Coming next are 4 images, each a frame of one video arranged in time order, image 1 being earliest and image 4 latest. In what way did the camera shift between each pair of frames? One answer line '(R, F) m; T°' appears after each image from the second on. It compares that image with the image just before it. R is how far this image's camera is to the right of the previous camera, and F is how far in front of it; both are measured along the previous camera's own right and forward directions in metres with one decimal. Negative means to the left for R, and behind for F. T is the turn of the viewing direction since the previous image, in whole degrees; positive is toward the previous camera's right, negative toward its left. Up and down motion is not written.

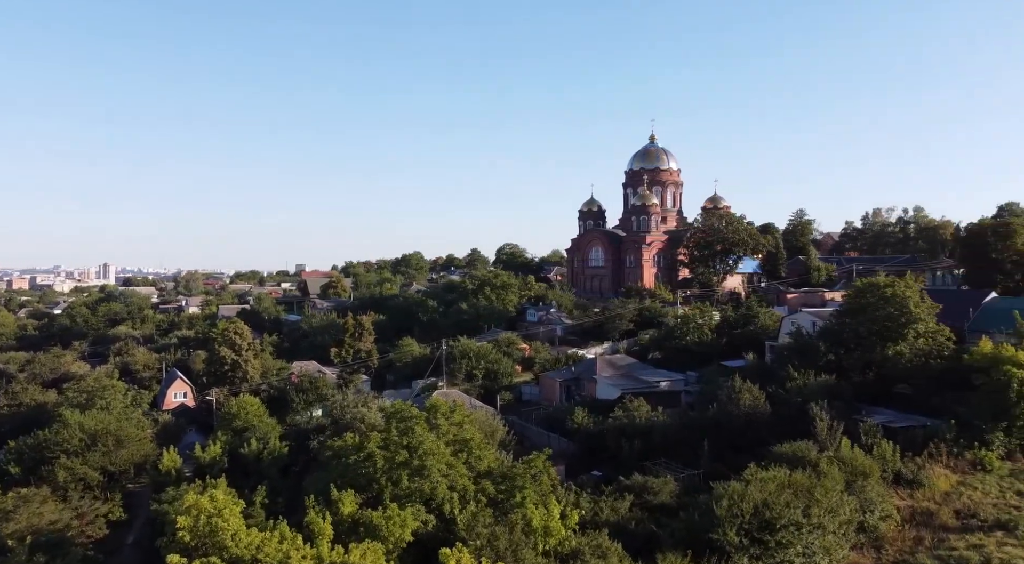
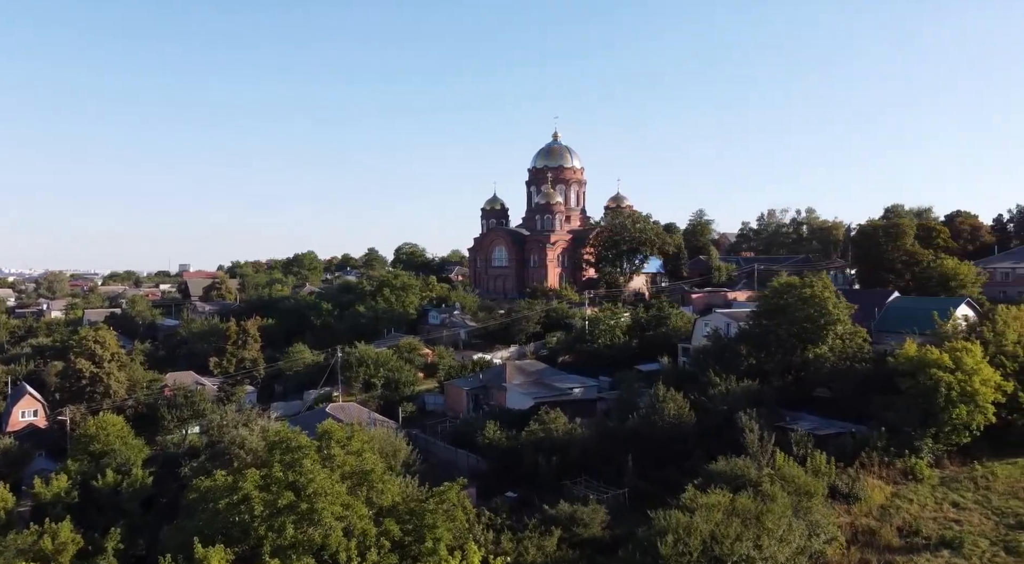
(-0.2, +2.1) m; +7°
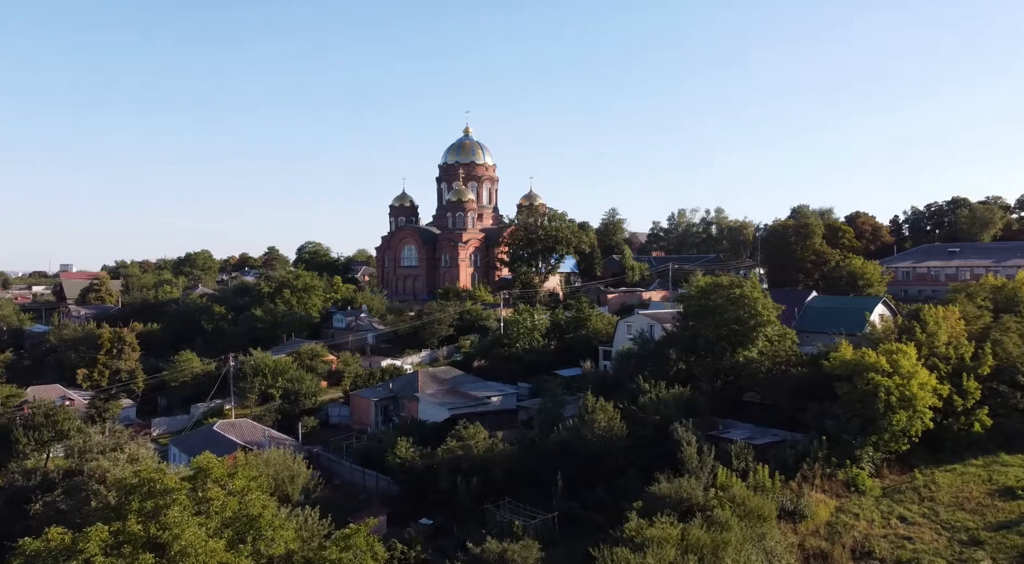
(-0.1, +1.9) m; +6°
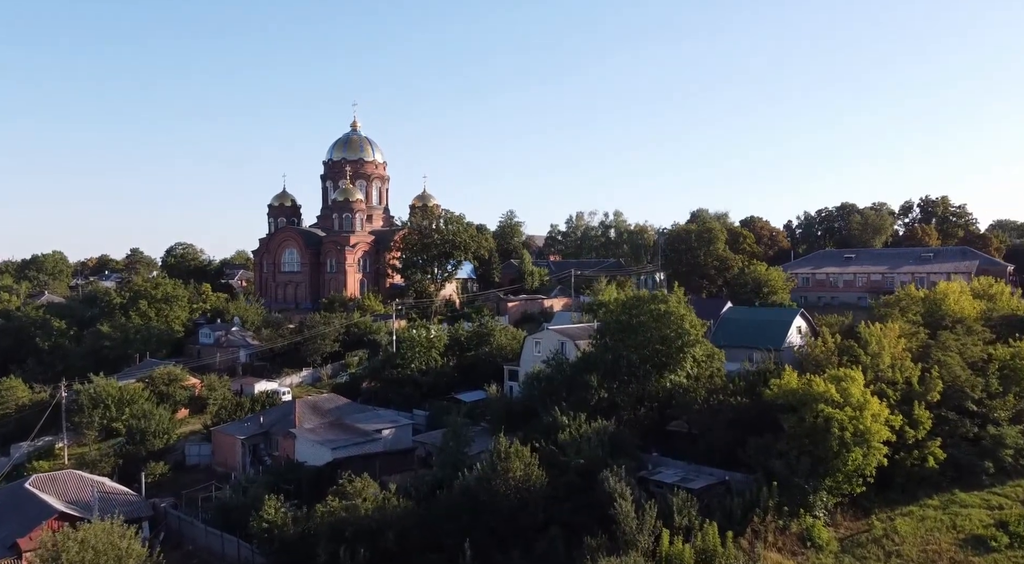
(-0.1, +3.2) m; +8°
